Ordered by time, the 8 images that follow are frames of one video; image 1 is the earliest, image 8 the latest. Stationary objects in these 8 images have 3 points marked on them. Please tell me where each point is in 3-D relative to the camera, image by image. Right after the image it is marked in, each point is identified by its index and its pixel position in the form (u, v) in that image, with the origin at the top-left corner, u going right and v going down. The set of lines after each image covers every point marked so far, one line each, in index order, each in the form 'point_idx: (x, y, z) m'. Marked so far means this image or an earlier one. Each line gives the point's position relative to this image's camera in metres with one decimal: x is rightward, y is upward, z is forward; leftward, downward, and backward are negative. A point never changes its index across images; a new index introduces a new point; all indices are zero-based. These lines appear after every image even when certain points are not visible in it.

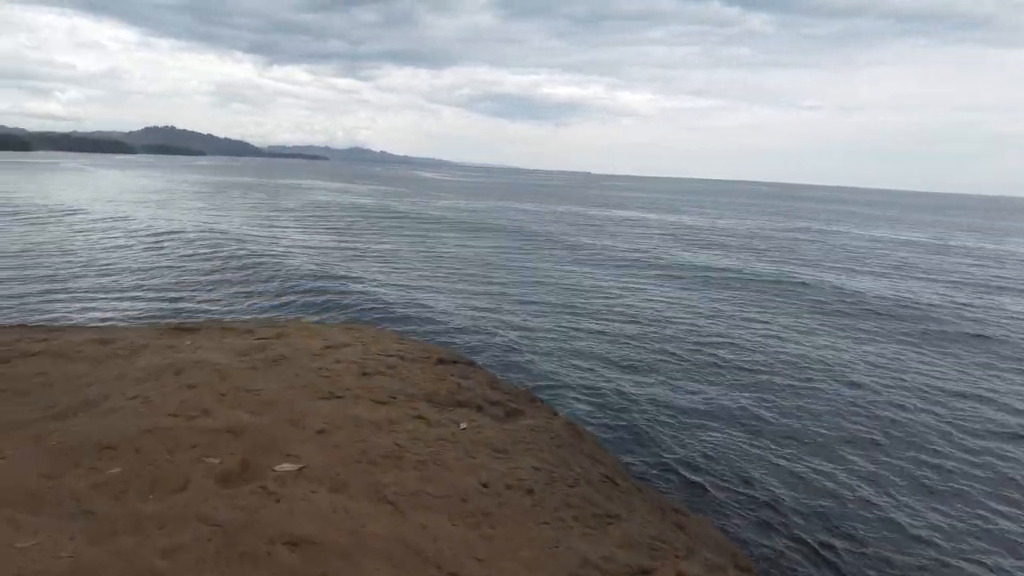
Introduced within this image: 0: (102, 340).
0: (-5.8, -0.7, +9.3) m
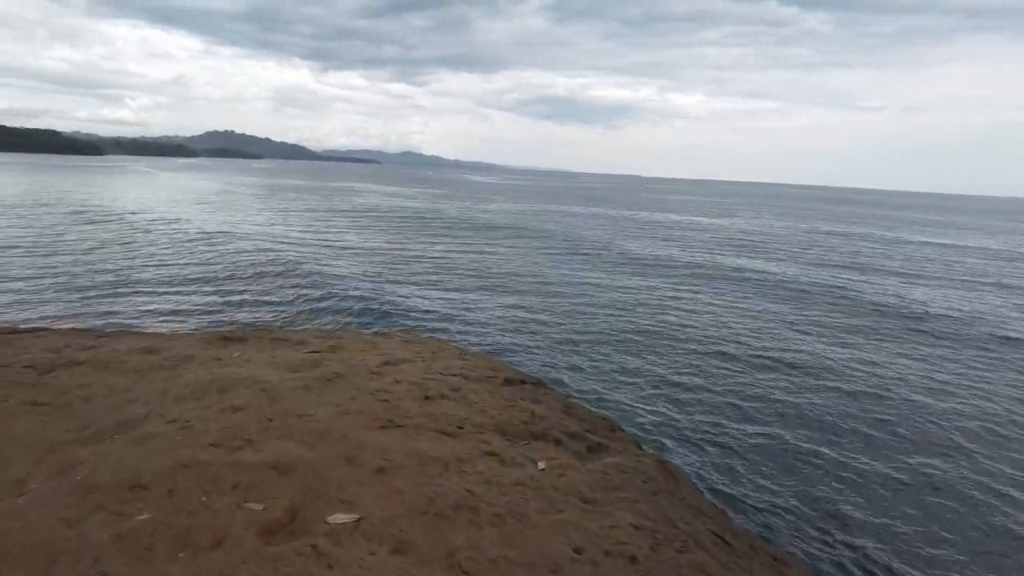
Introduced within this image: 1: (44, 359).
0: (-4.8, -0.8, +8.7) m
1: (-6.1, -0.9, +8.7) m
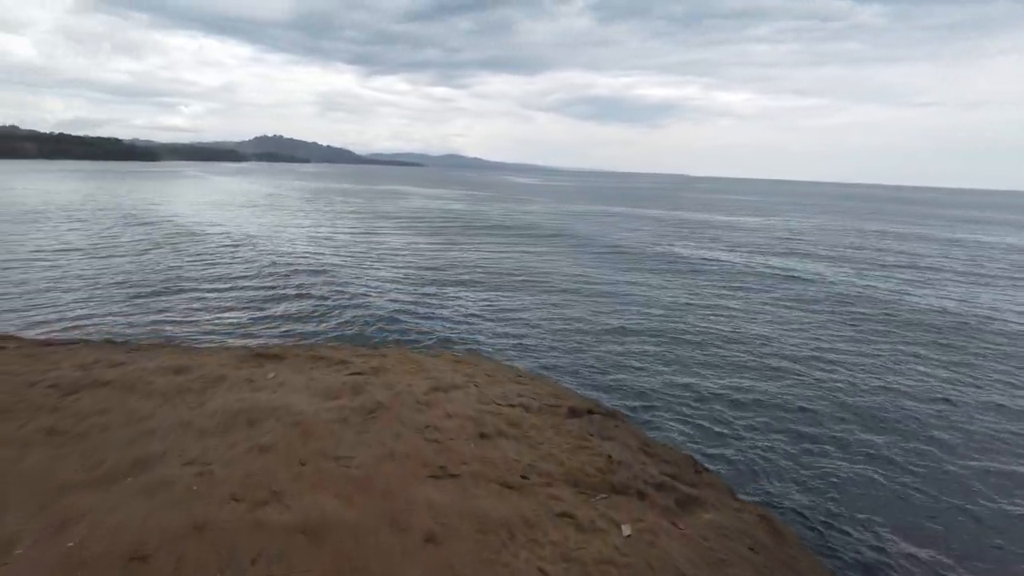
0: (-4.1, -1.0, +8.0) m
1: (-5.4, -1.1, +8.0) m
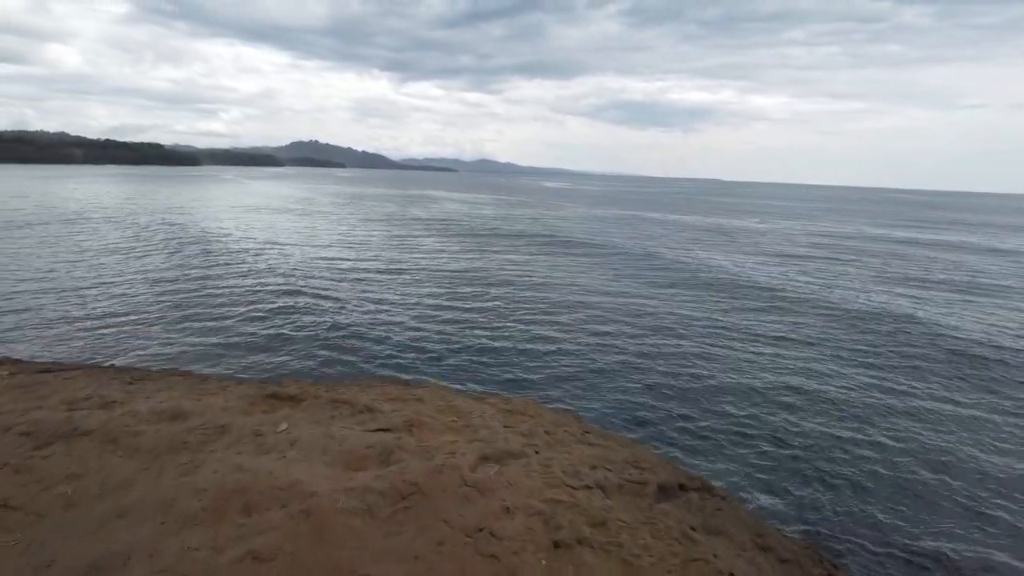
0: (-3.4, -1.3, +6.7) m
1: (-4.8, -1.4, +6.8) m
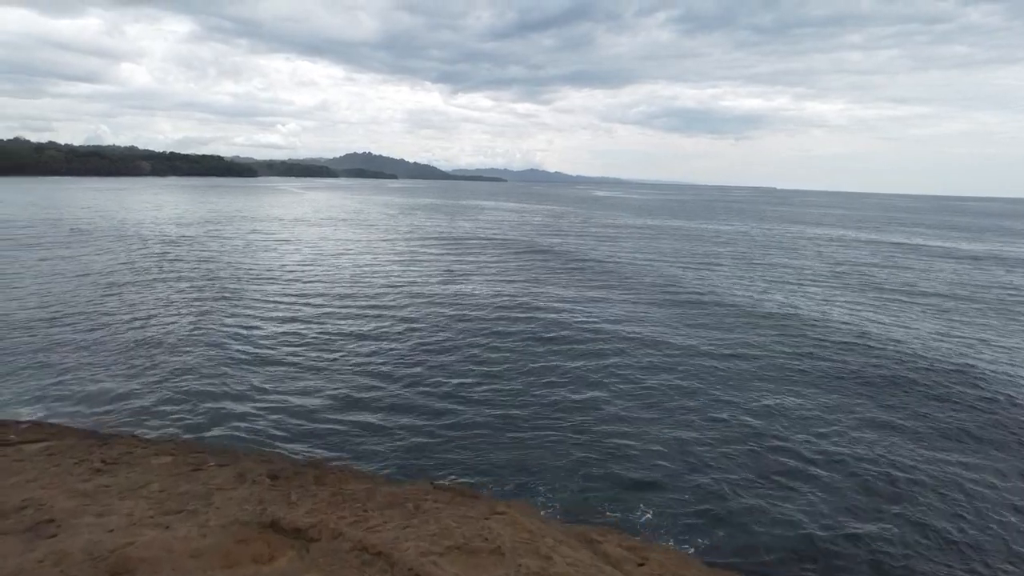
0: (-2.6, -1.8, +4.3) m
1: (-3.9, -1.9, +4.5) m
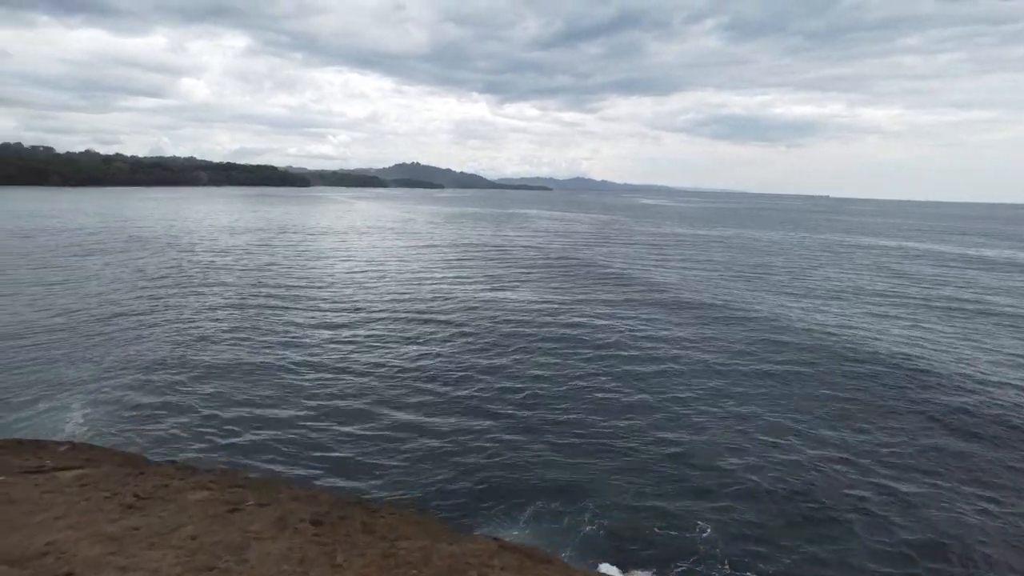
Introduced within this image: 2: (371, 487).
0: (-2.1, -2.0, +3.7) m
1: (-3.4, -2.0, +3.9) m
2: (-2.1, -2.8, +9.9) m
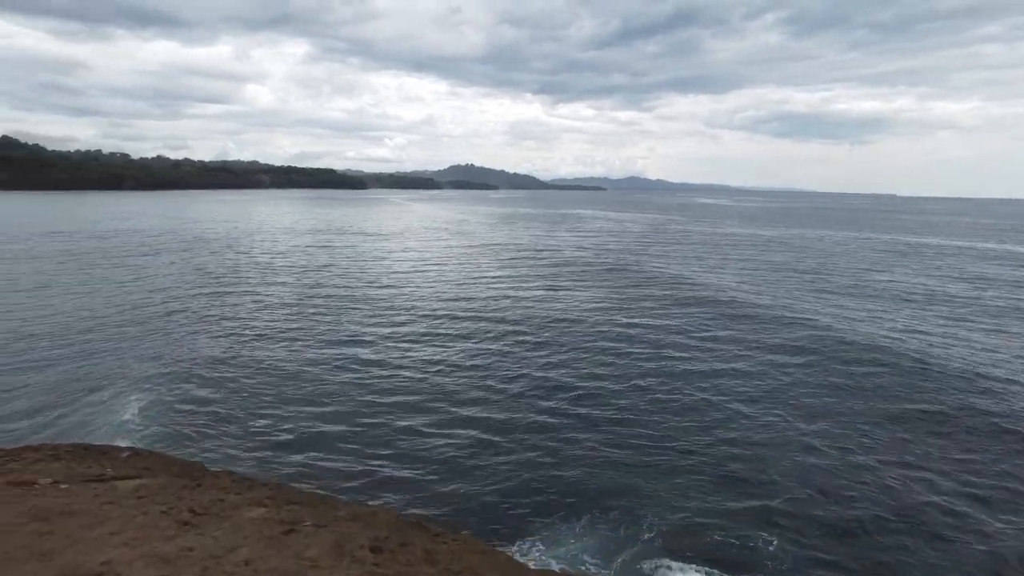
0: (-1.7, -2.0, +3.3) m
1: (-2.9, -2.1, +3.7) m
2: (-1.2, -2.9, +9.5) m
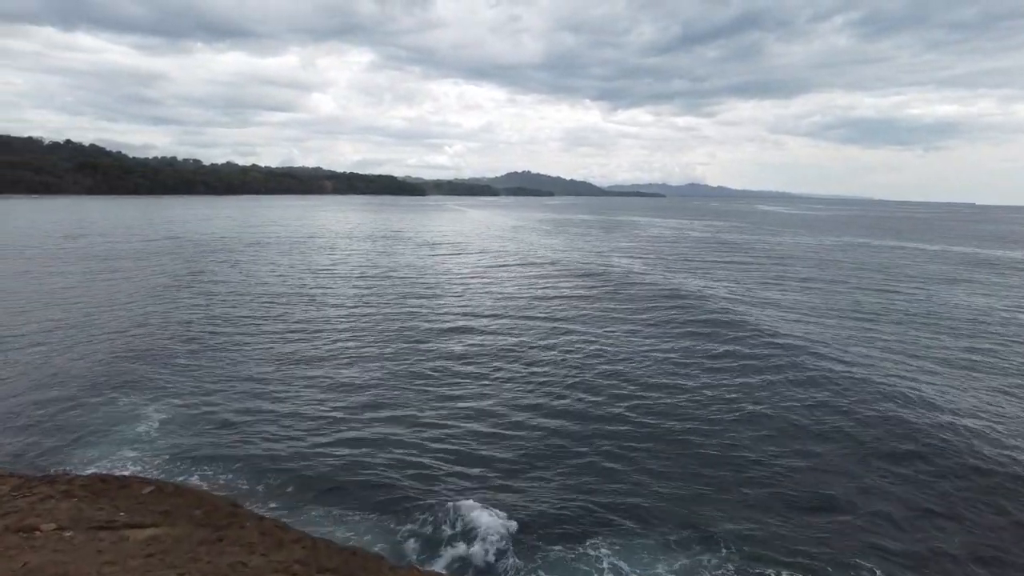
0: (-1.3, -2.2, +2.1) m
1: (-2.5, -2.2, +2.6) m
2: (-0.3, -3.1, +8.3) m
